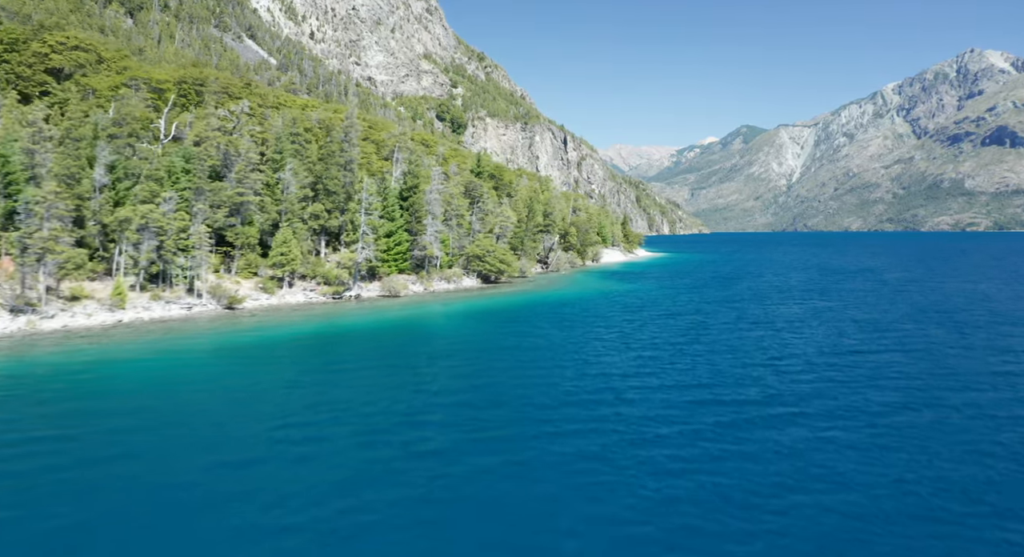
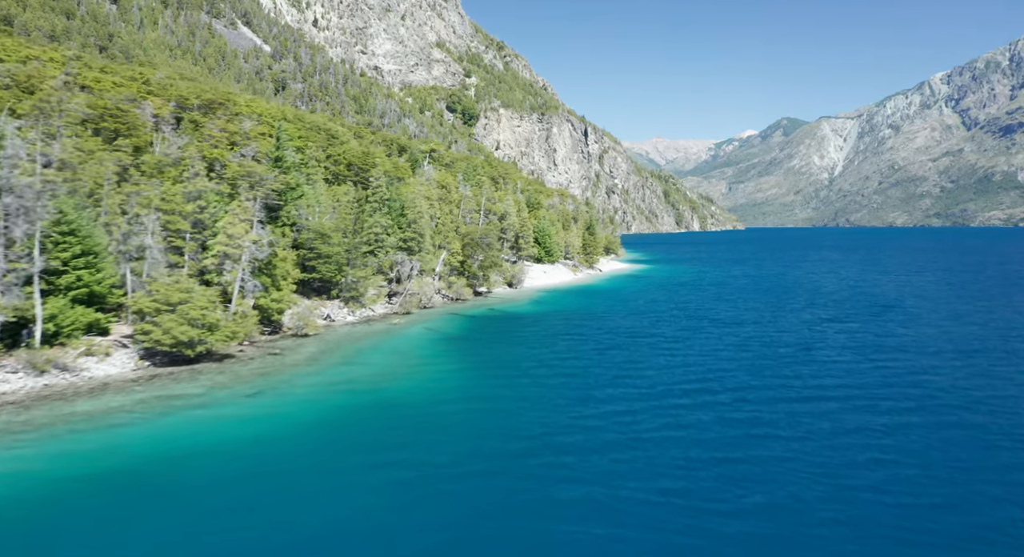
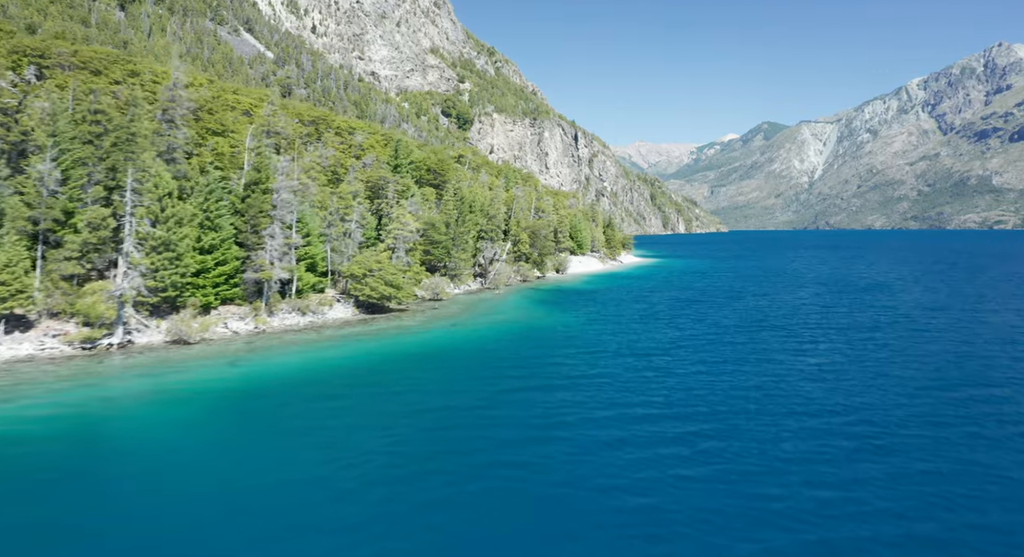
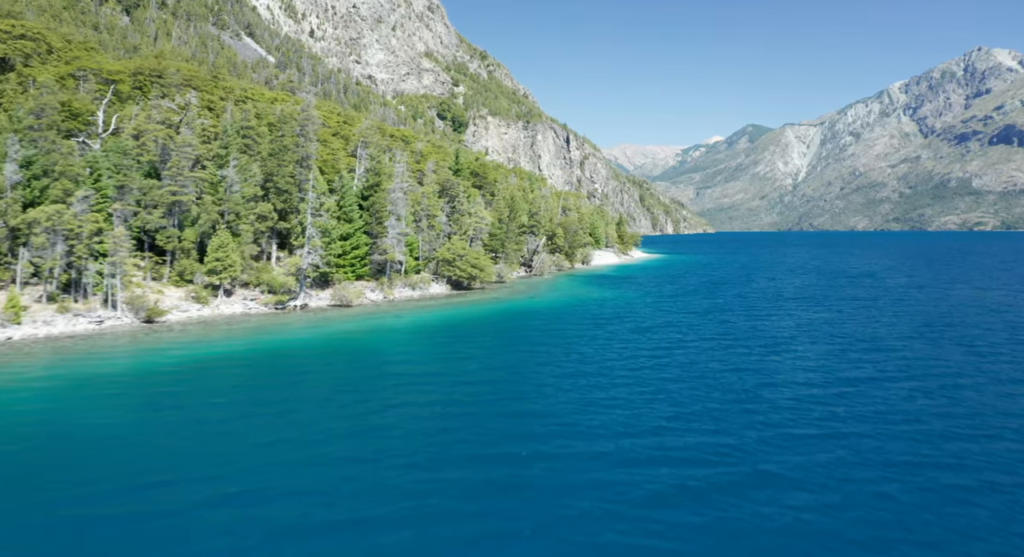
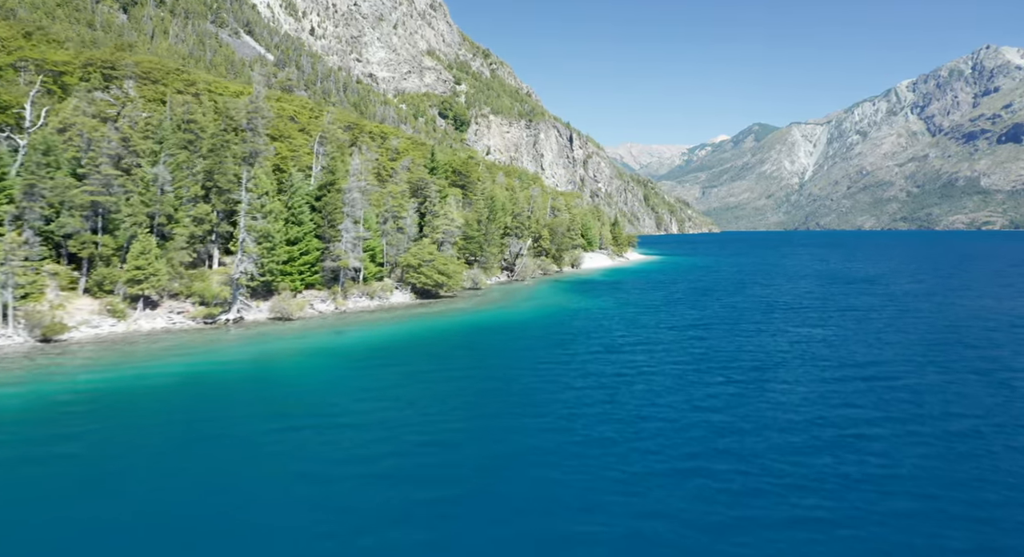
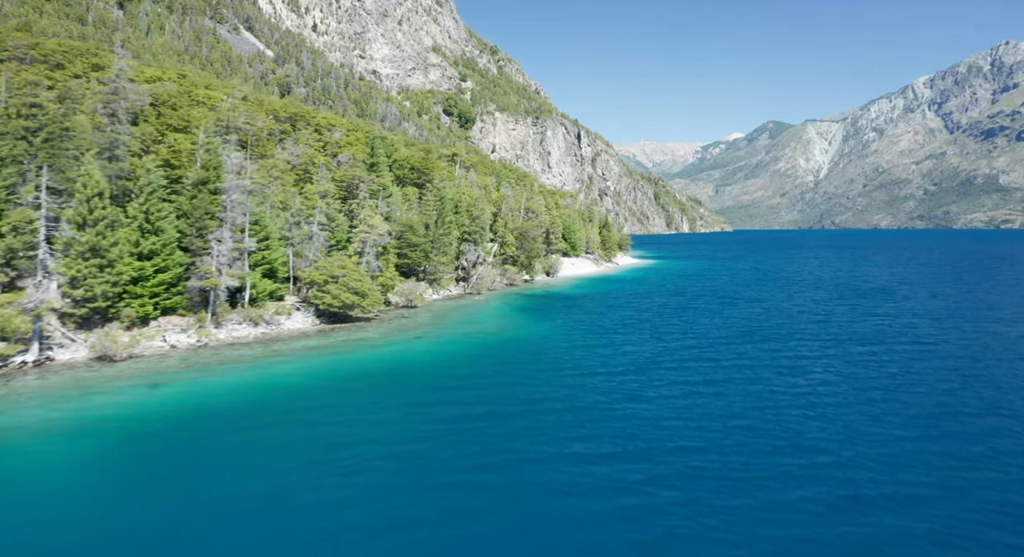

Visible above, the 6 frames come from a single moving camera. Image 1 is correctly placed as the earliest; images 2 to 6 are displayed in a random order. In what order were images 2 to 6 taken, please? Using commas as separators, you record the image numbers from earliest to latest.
4, 5, 3, 6, 2
